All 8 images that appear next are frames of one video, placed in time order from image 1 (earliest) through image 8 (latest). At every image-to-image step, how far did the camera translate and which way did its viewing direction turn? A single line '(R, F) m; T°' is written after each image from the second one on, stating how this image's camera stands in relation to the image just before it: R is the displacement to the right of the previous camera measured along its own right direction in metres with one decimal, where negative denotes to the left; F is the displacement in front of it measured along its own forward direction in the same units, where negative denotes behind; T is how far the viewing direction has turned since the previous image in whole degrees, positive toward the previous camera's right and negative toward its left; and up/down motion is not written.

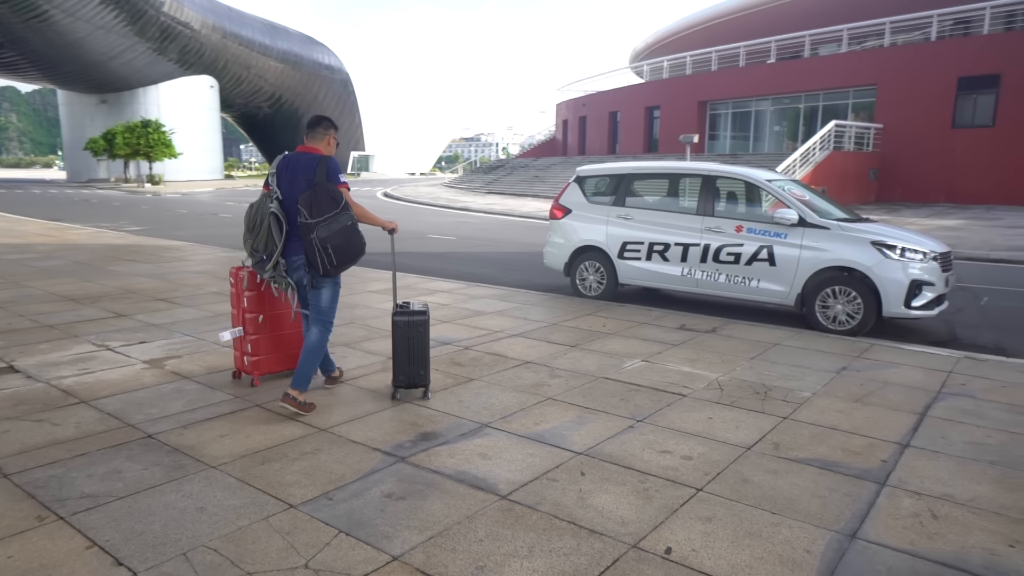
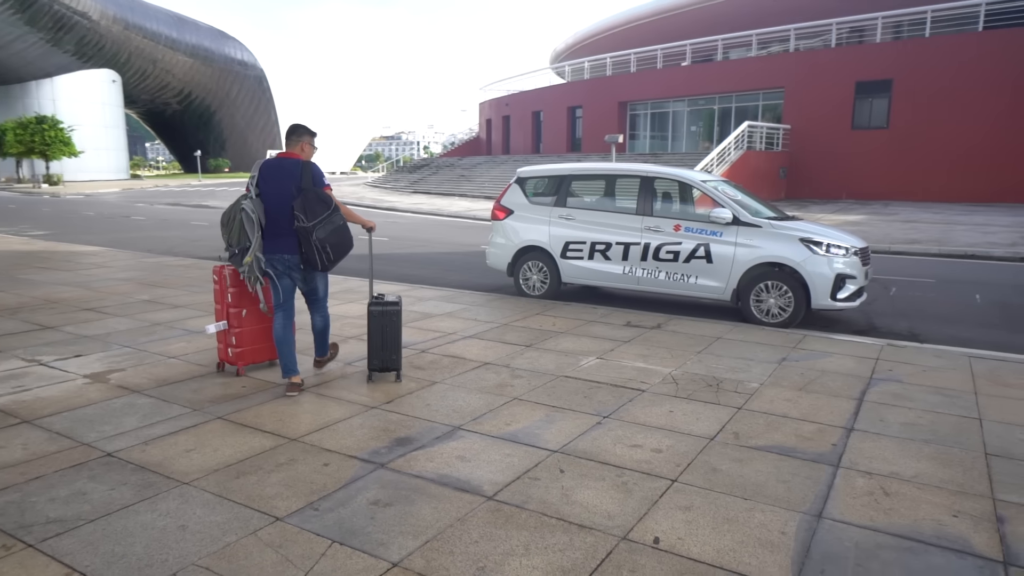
(-0.3, 0.0) m; +6°
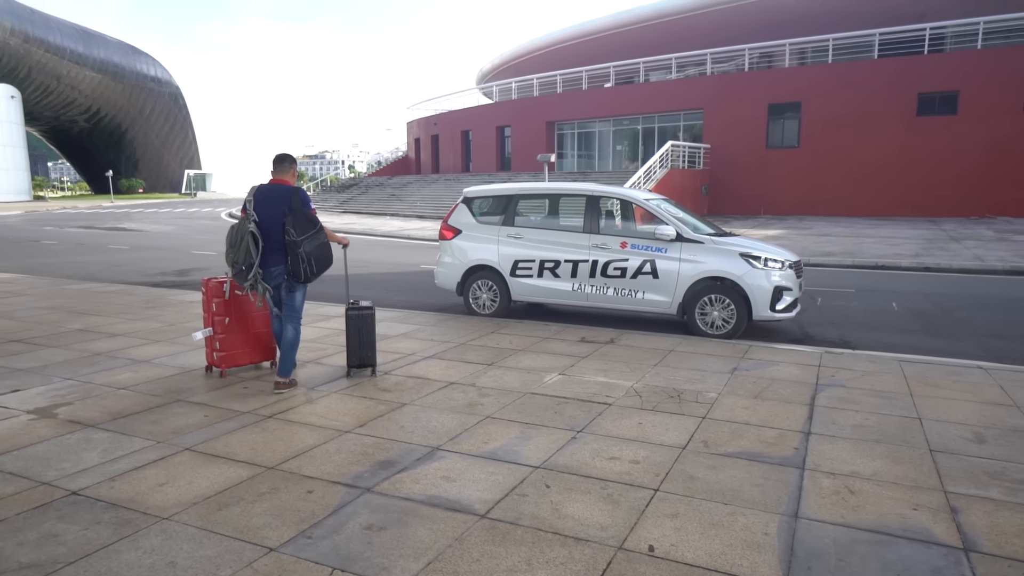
(-0.3, -0.1) m; +6°
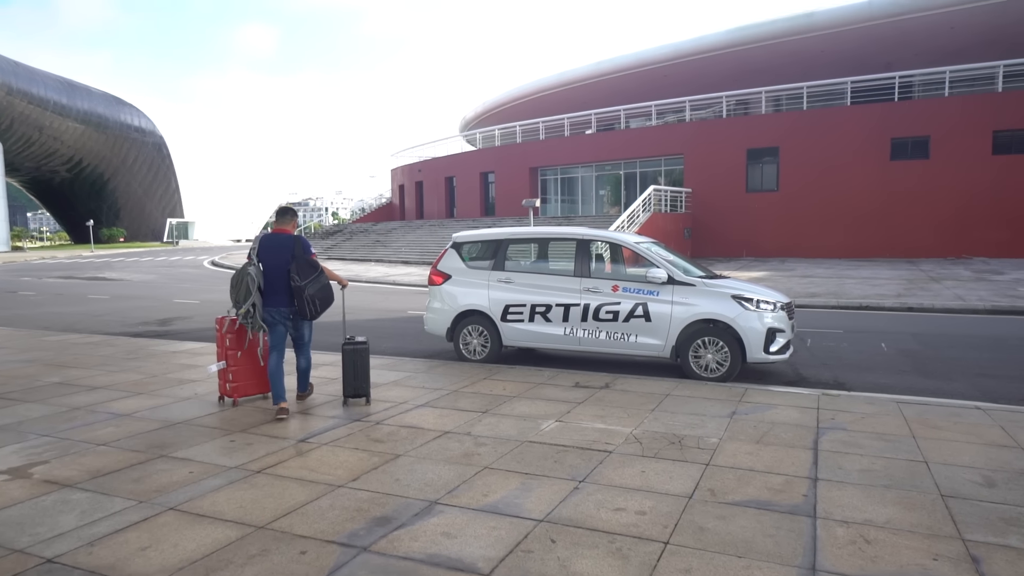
(-0.1, +0.1) m; +1°
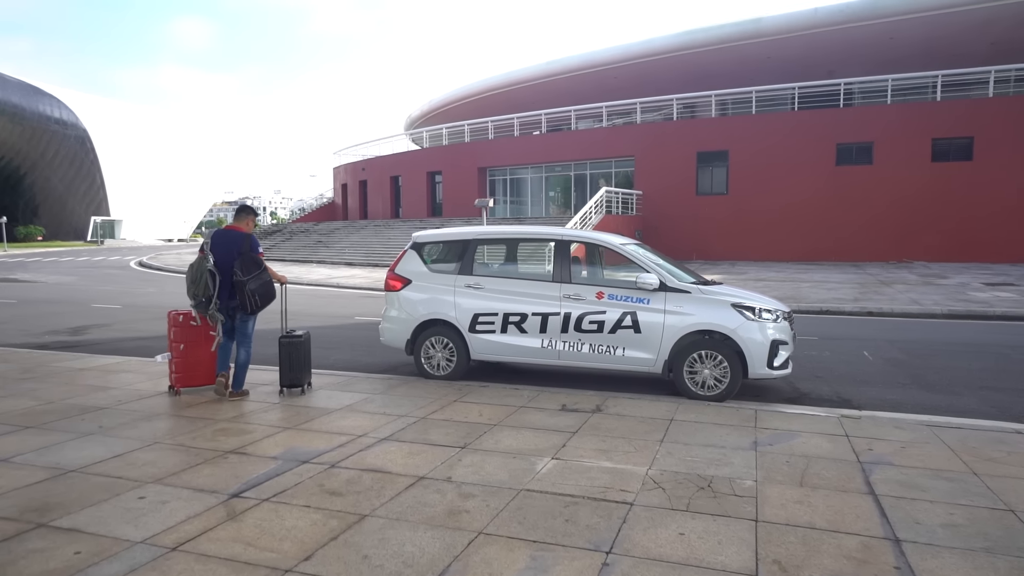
(-0.3, +1.1) m; +5°
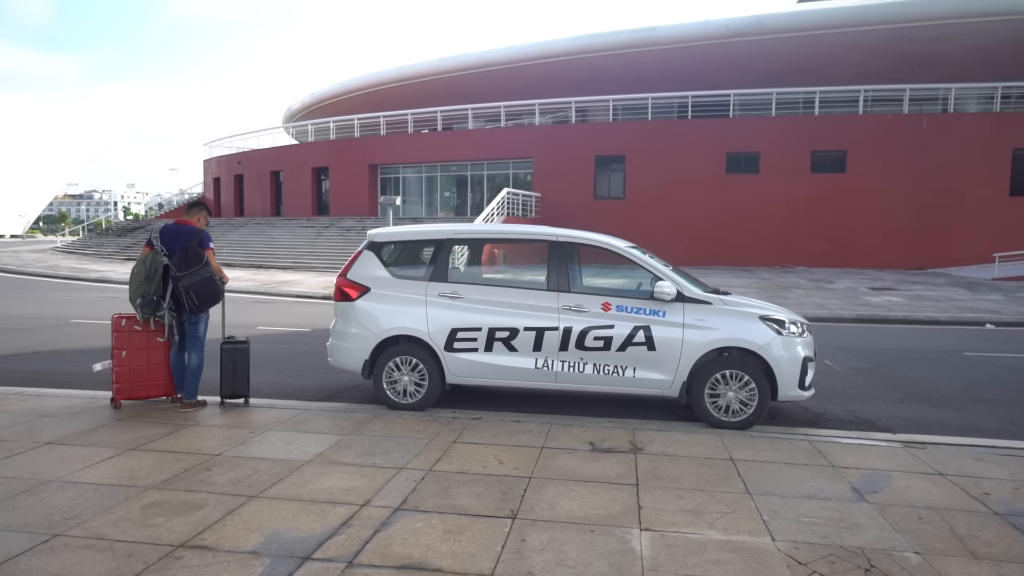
(-1.0, +1.4) m; +10°
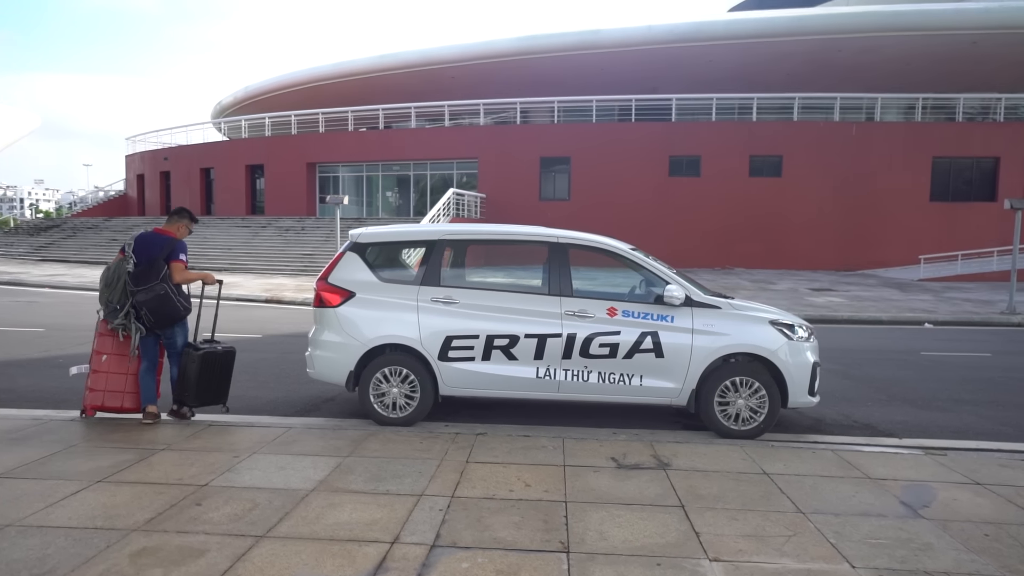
(-0.6, +0.4) m; +5°
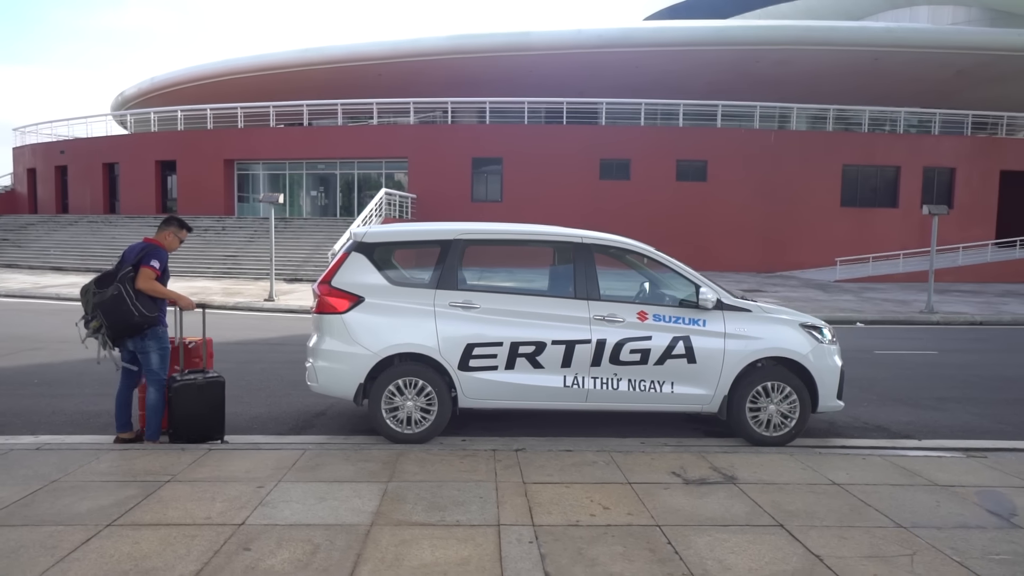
(-0.9, +0.5) m; +7°
